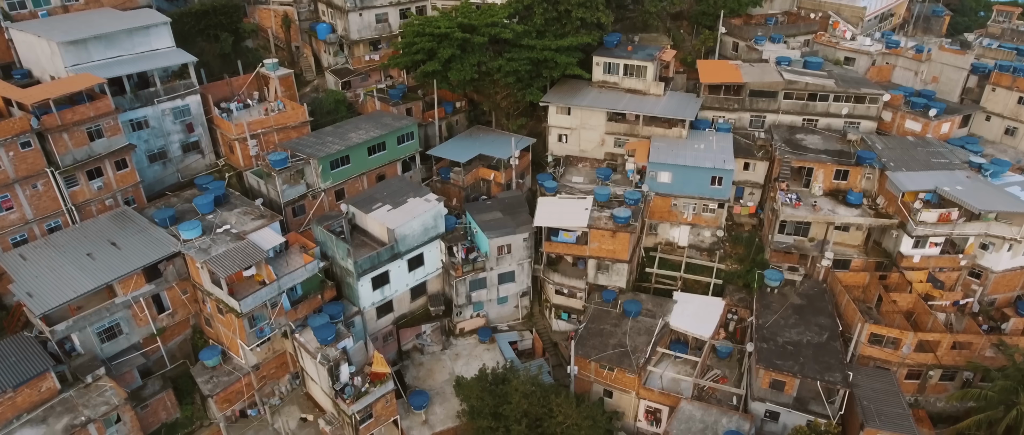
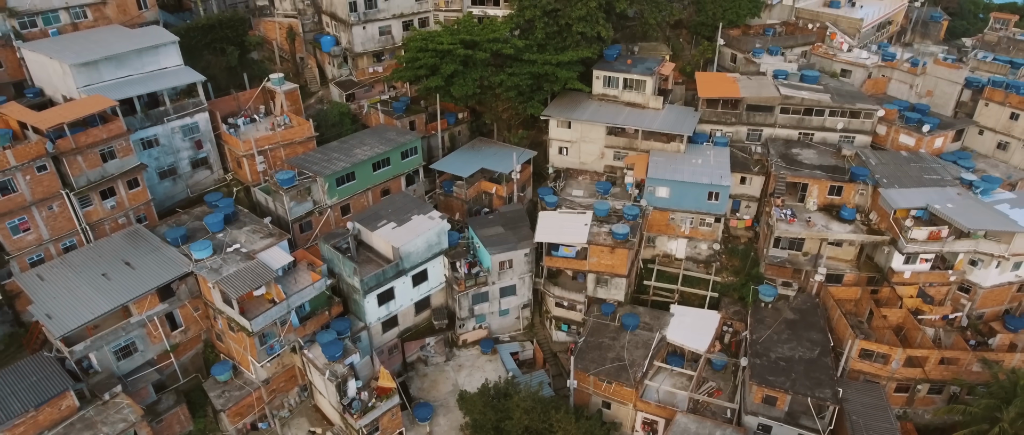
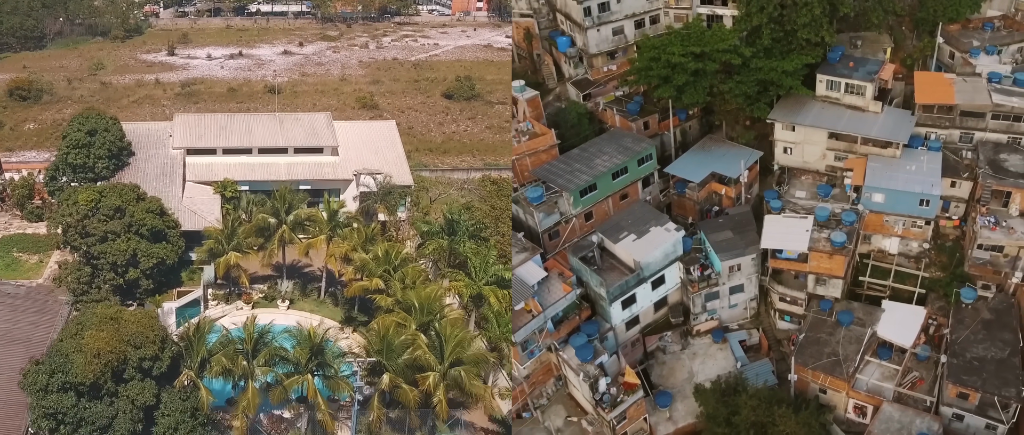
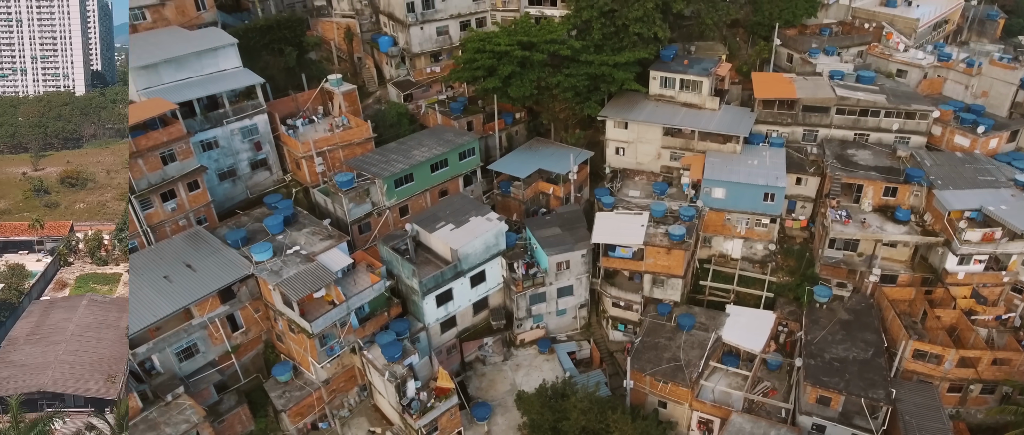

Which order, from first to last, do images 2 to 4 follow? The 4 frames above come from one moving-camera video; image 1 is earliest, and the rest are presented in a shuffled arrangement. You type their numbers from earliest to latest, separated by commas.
2, 4, 3
